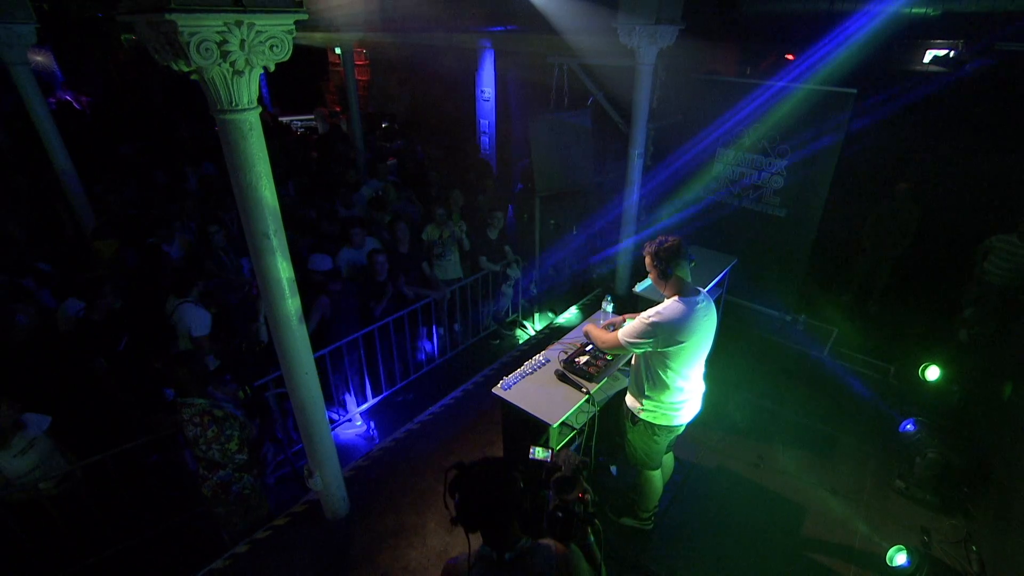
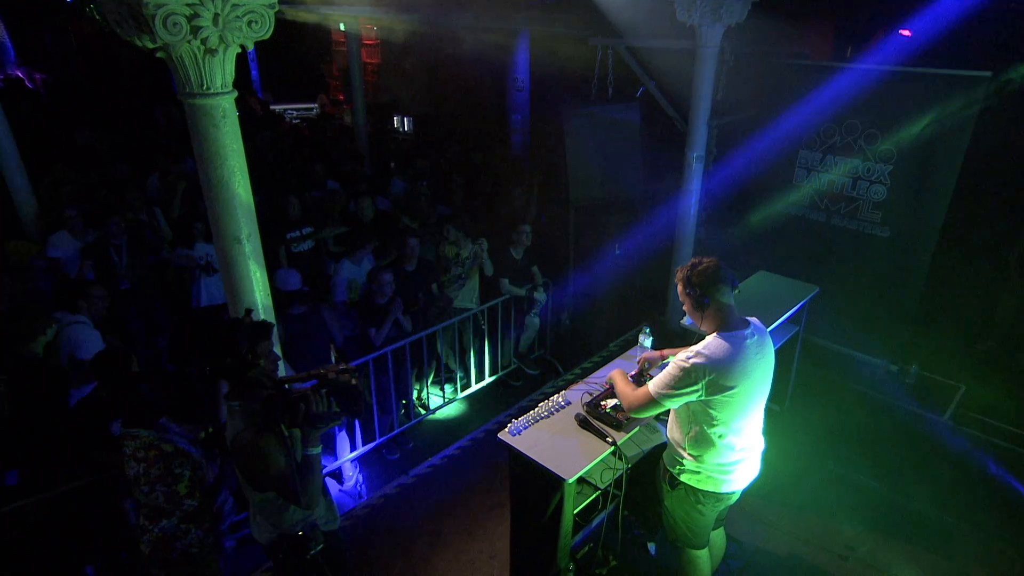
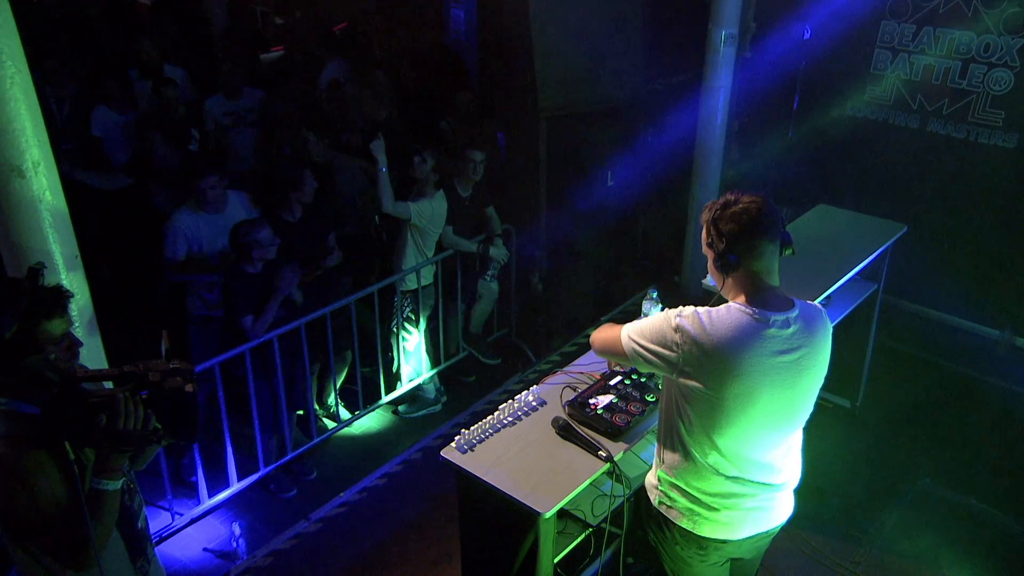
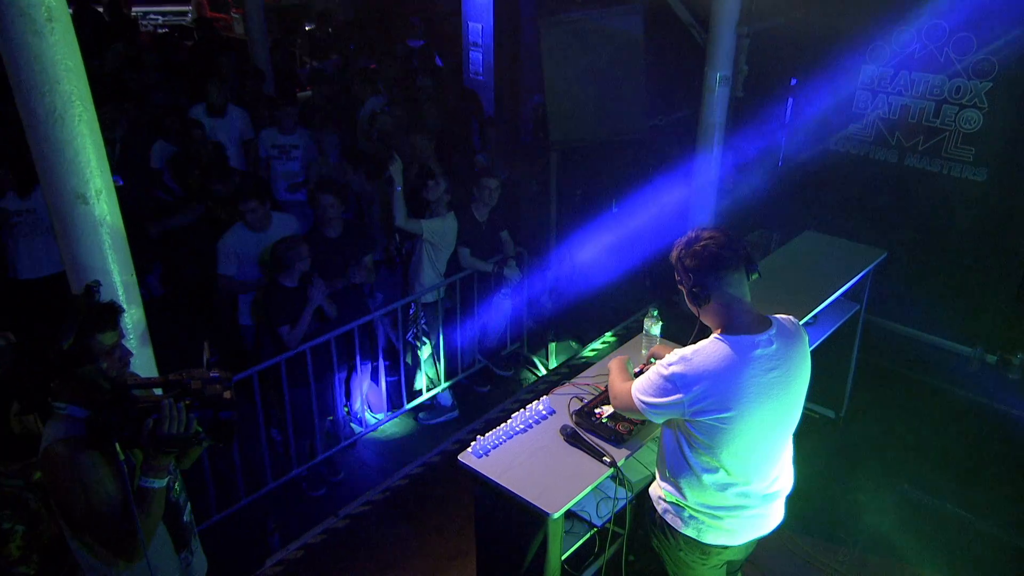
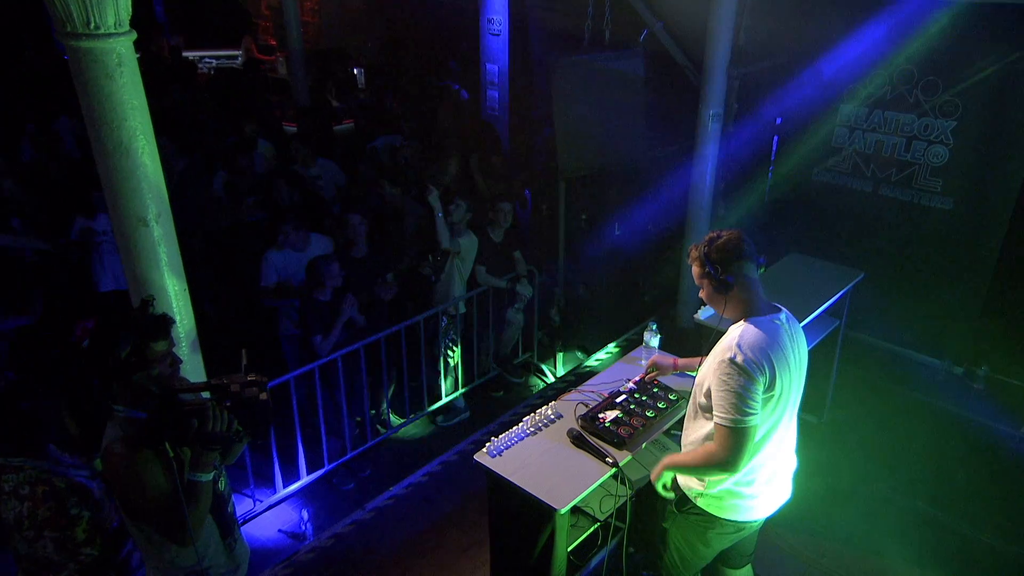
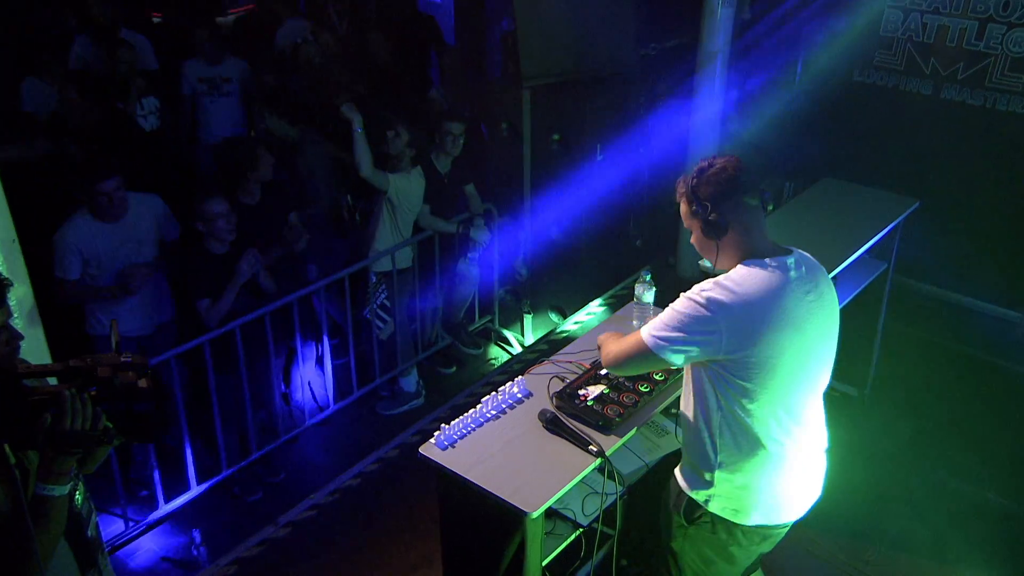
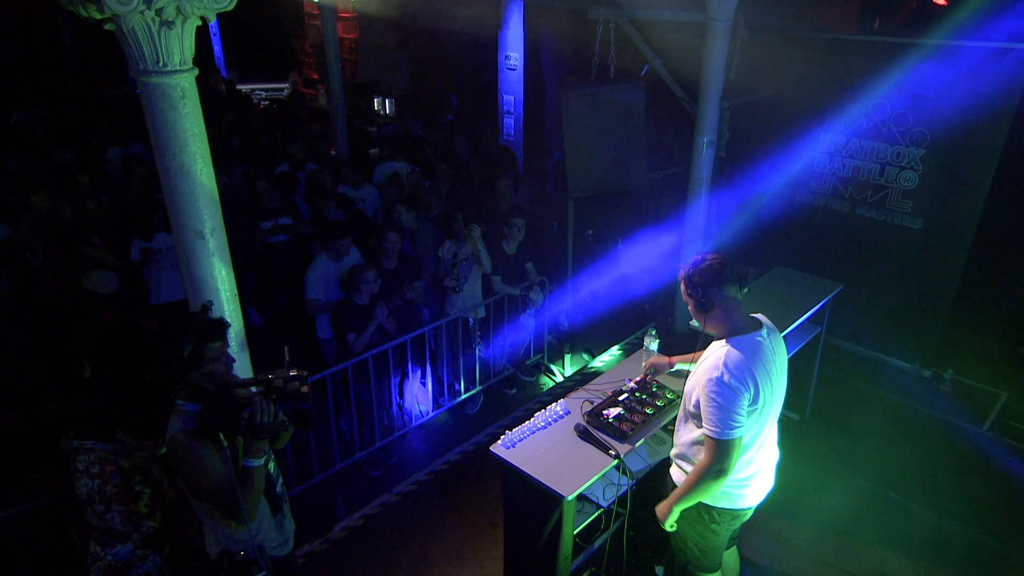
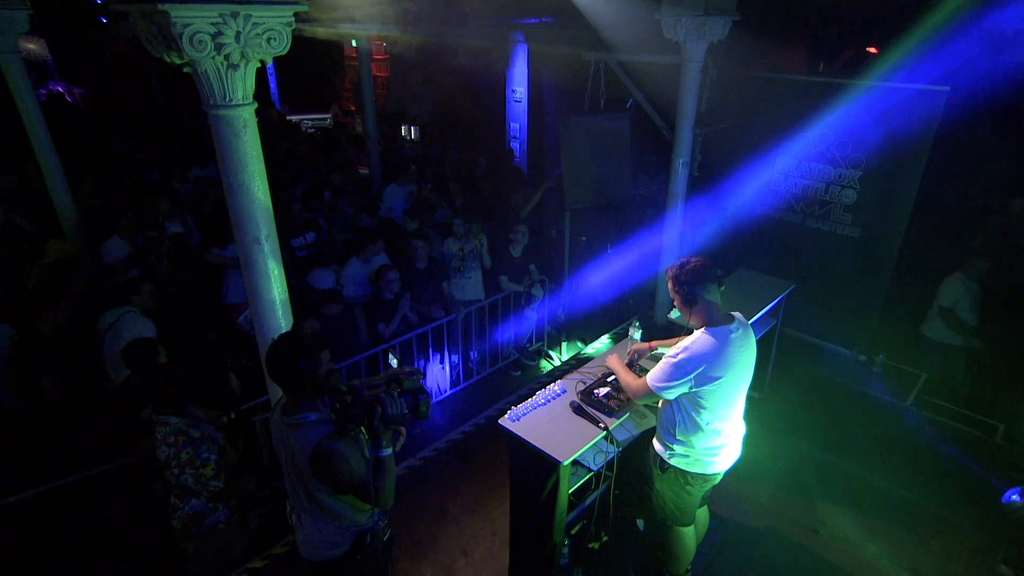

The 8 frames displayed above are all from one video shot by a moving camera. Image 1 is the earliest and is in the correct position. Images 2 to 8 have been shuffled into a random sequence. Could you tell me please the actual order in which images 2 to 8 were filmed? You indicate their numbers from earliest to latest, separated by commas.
8, 2, 7, 5, 4, 3, 6
